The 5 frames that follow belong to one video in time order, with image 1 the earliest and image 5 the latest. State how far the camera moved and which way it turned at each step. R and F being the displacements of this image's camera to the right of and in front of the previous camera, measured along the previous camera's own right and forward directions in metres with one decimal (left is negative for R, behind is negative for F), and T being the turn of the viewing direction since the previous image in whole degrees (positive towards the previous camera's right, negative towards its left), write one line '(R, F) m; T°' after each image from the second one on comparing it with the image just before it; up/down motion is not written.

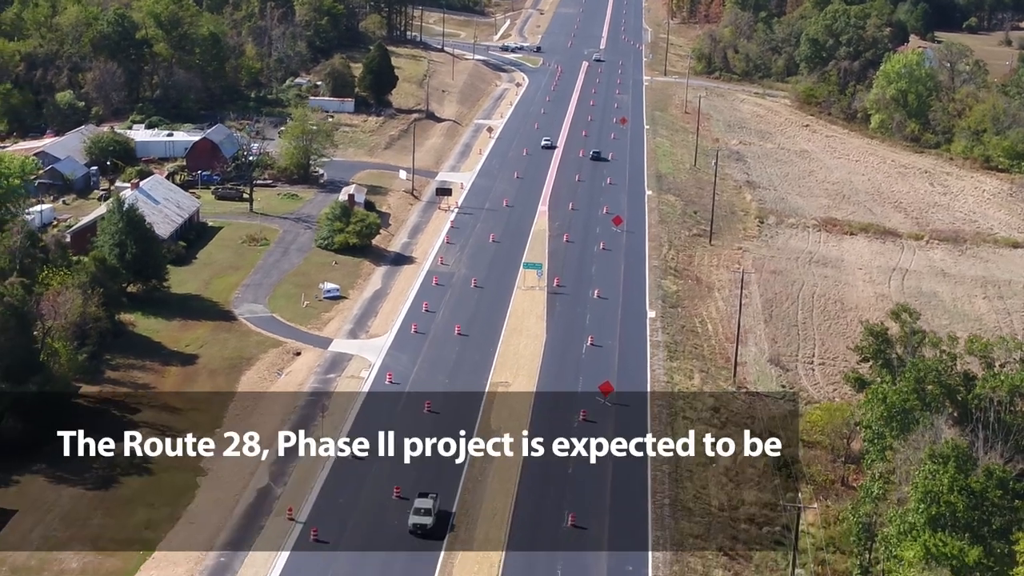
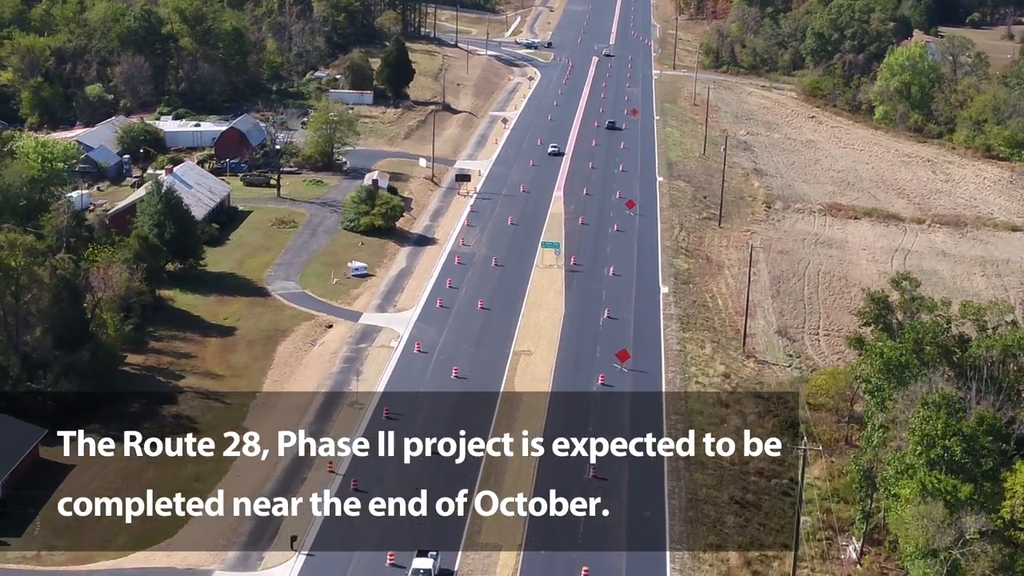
(-0.6, -2.5) m; 0°
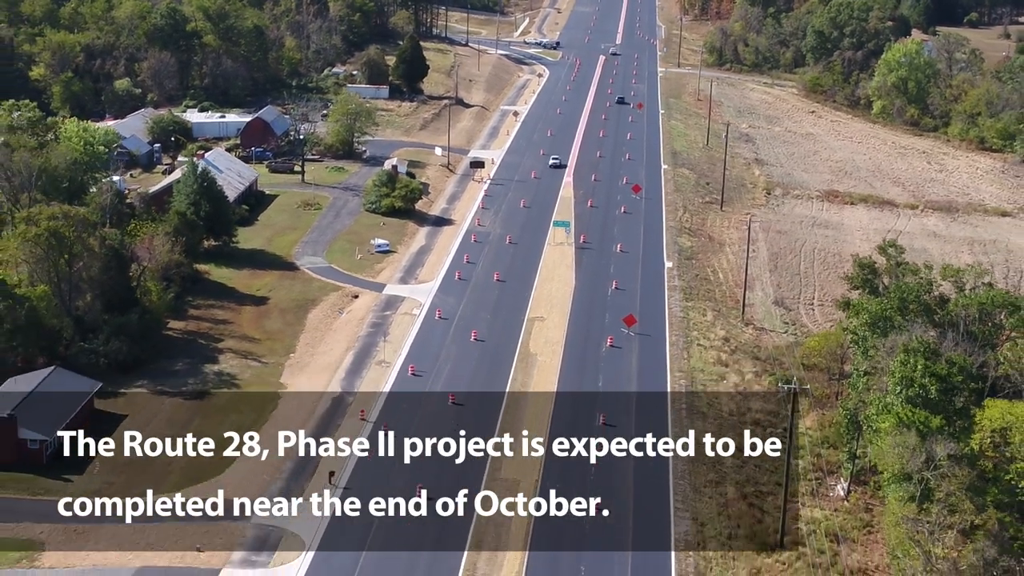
(-0.4, -3.4) m; 0°
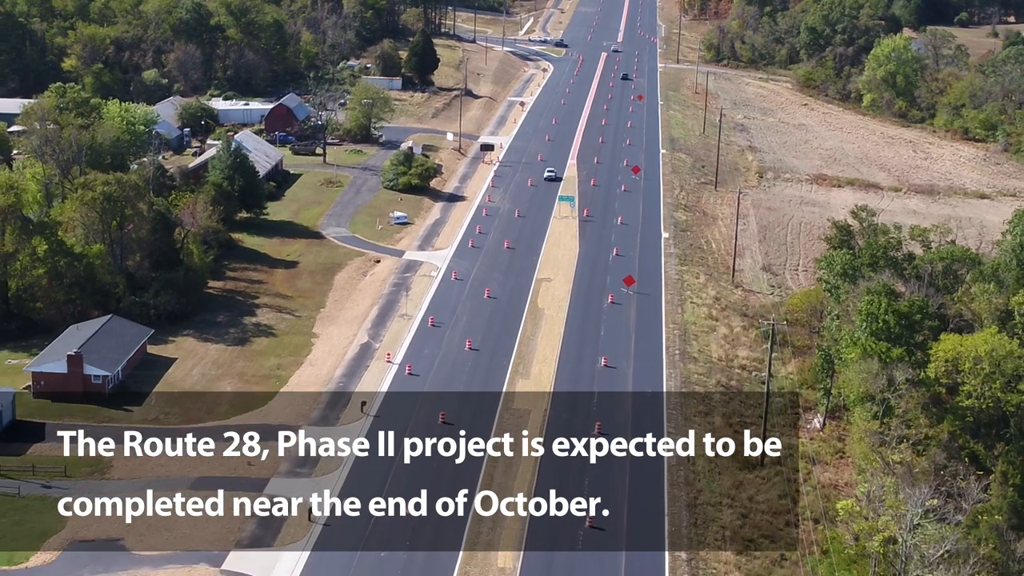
(-0.4, -4.7) m; 0°
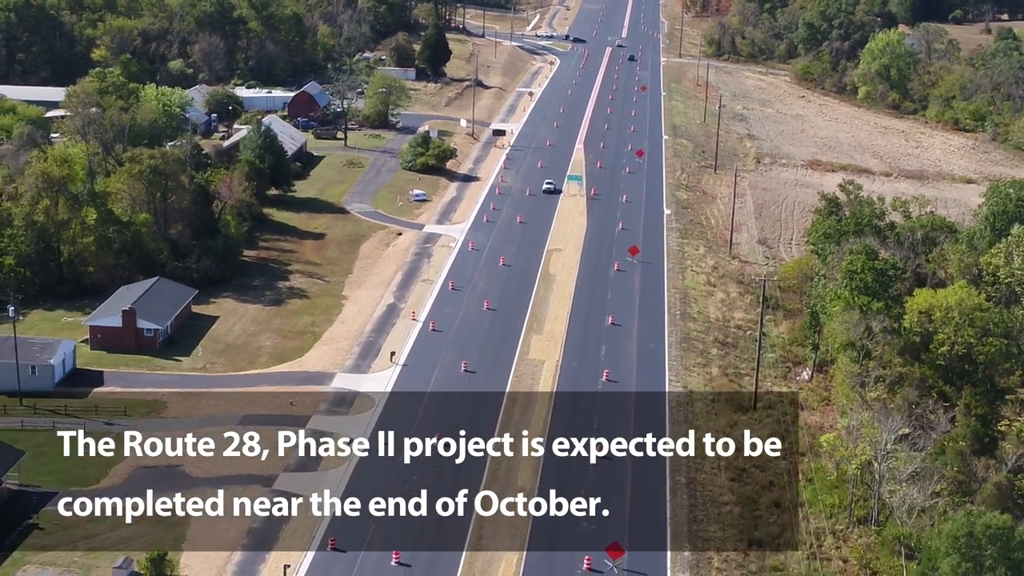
(-0.6, -4.1) m; 0°
